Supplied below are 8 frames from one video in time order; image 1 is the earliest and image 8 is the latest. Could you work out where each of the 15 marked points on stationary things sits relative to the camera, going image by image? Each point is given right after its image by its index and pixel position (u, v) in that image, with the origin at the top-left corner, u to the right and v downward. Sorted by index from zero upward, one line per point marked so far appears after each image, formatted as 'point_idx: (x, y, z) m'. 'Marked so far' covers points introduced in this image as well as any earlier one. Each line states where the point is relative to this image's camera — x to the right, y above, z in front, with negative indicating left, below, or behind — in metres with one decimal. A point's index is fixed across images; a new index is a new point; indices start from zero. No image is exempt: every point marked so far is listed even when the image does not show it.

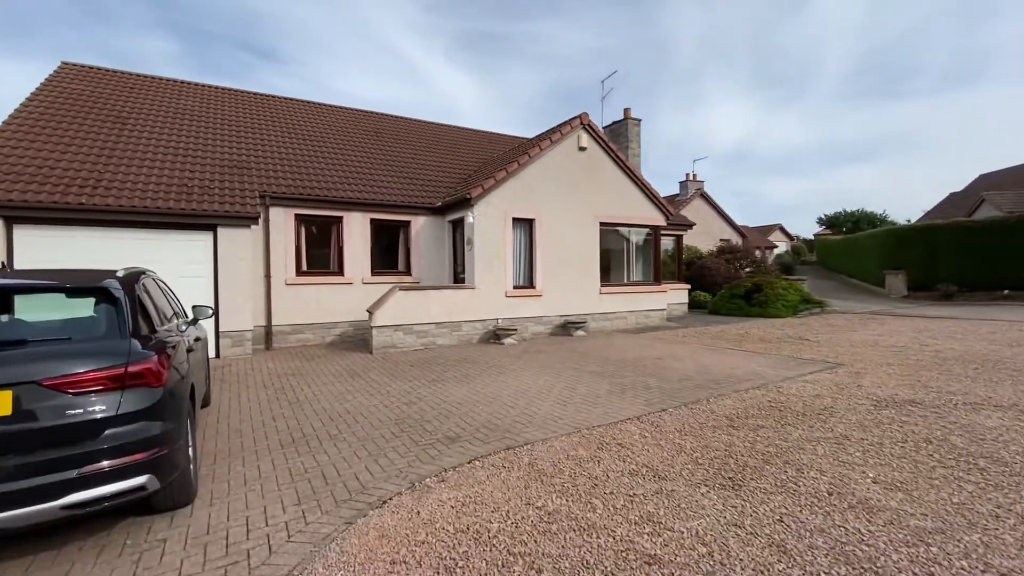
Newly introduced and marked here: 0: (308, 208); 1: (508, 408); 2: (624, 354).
0: (-4.7, +1.9, +11.1) m
1: (0.0, -1.5, +6.2) m
2: (+2.3, -1.3, +9.7) m
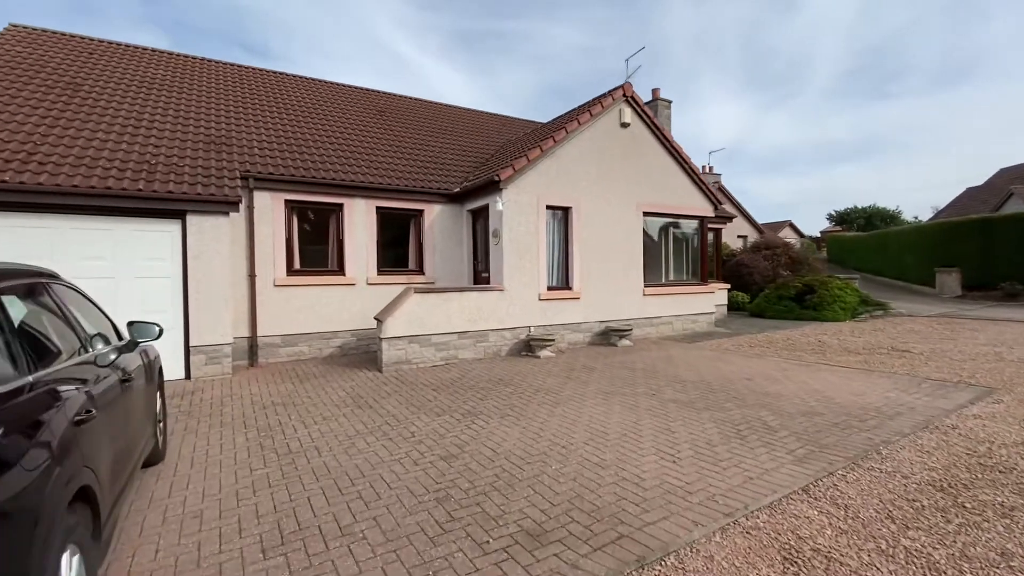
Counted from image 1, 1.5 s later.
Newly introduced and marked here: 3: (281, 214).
0: (-4.0, +1.8, +9.1) m
1: (+0.7, -1.6, +4.3) m
2: (+3.0, -1.4, +7.8) m
3: (-4.3, +1.4, +9.0) m
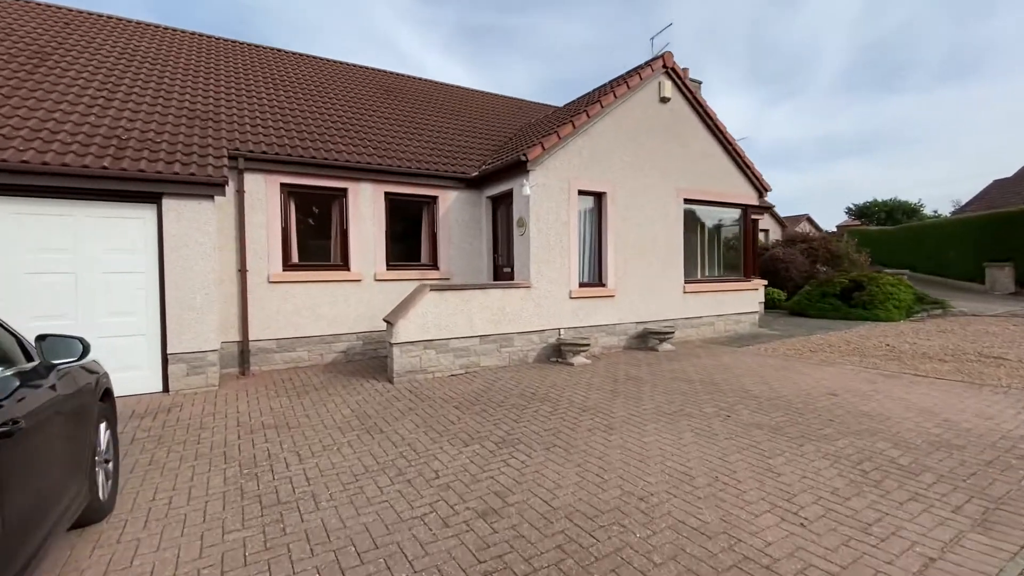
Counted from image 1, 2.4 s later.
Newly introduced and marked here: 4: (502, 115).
0: (-3.5, +1.9, +7.9) m
1: (+1.2, -1.6, +3.1) m
2: (+3.5, -1.3, +6.6) m
3: (-3.8, +1.4, +7.8) m
4: (-0.3, +5.0, +13.8) m
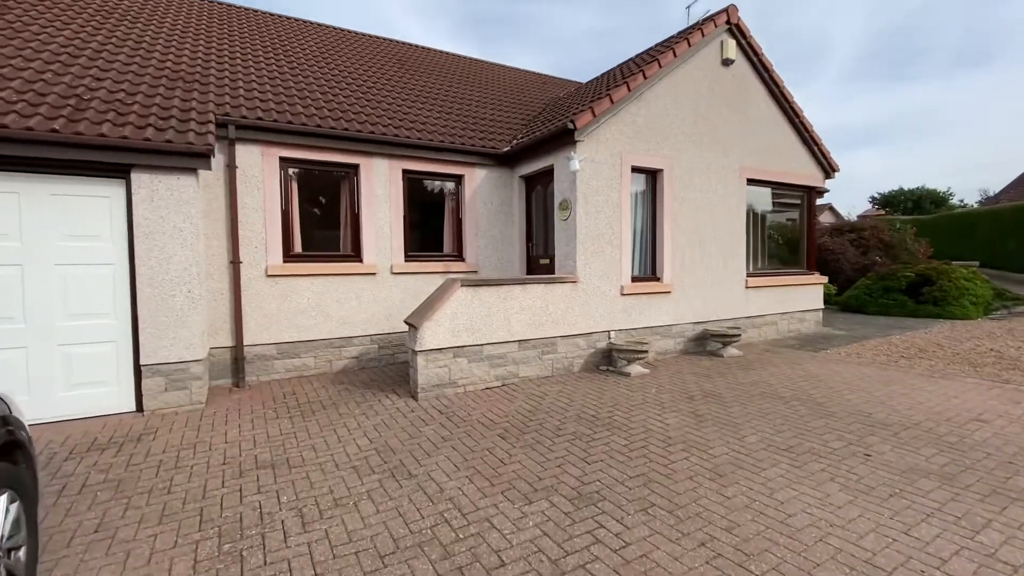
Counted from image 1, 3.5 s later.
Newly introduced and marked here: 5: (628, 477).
0: (-2.9, +2.0, +6.6) m
1: (+1.7, -1.6, +1.8) m
2: (+4.1, -1.3, +5.3) m
3: (-3.2, +1.5, +6.5) m
4: (+0.4, +5.1, +12.4) m
5: (+0.9, -1.5, +3.8) m
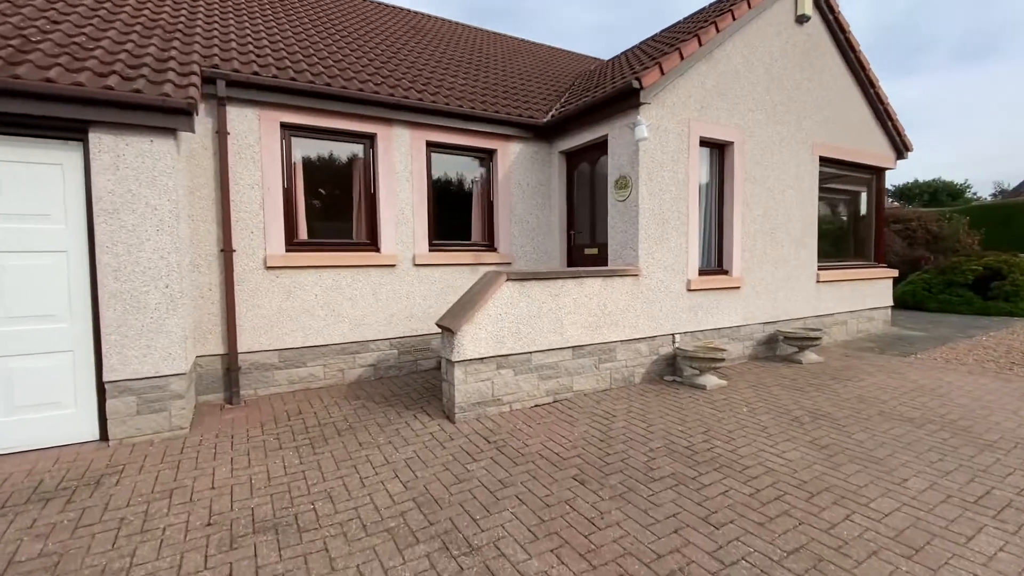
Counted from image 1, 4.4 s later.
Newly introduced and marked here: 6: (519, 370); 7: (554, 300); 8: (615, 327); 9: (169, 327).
0: (-2.3, +2.0, +5.5) m
1: (+2.3, -1.6, +0.7) m
2: (+4.7, -1.2, +4.2) m
3: (-2.6, +1.6, +5.3) m
4: (+1.0, +5.3, +11.2) m
5: (+1.5, -1.5, +2.7) m
6: (+0.1, -0.8, +4.9) m
7: (+0.4, -0.1, +5.1) m
8: (+1.2, -0.5, +5.5) m
9: (-3.1, -0.3, +4.3) m
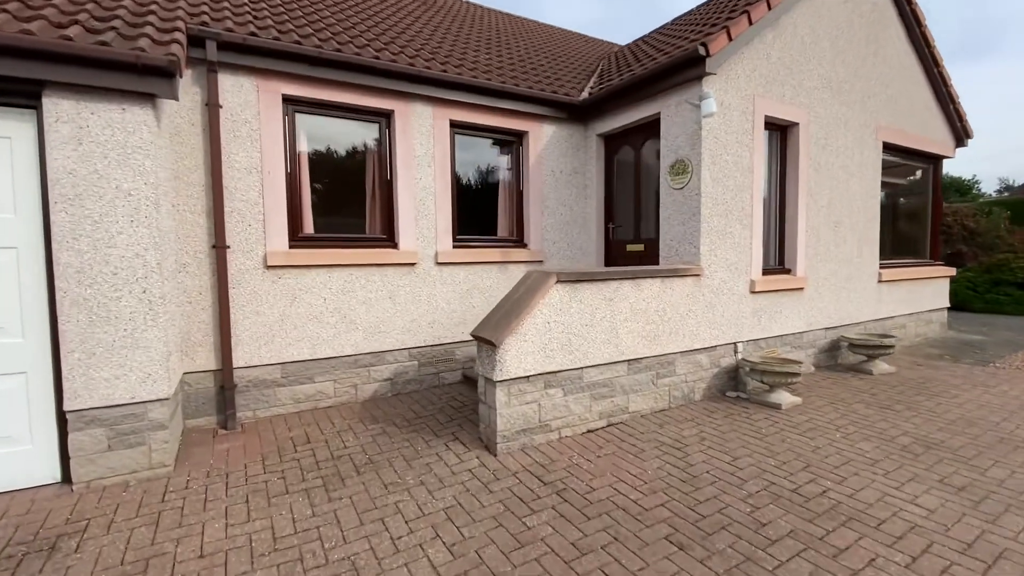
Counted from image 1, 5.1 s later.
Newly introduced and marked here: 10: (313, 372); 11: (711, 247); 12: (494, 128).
0: (-1.9, +2.0, +4.6) m
1: (+2.8, -1.7, -0.1) m
2: (+5.1, -1.3, +3.4) m
3: (-2.2, +1.5, +4.5) m
4: (+1.3, +5.3, +10.4) m
5: (+1.9, -1.5, +1.9) m
6: (+0.5, -0.9, +4.1) m
7: (+0.9, -0.2, +4.3) m
8: (+1.6, -0.5, +4.7) m
9: (-2.7, -0.4, +3.5) m
10: (-2.0, -0.8, +4.7) m
11: (+2.0, +0.4, +4.9) m
12: (-0.2, +1.9, +5.7) m
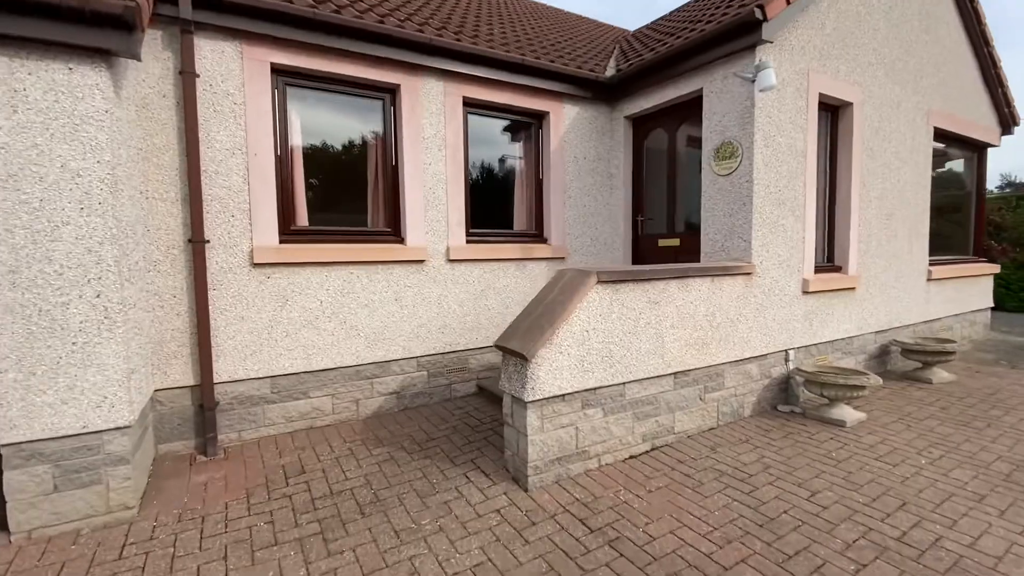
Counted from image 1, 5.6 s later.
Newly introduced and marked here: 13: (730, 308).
0: (-1.7, +2.0, +4.0) m
1: (+3.0, -1.7, -0.7) m
2: (+5.3, -1.3, +2.8) m
3: (-2.0, +1.5, +3.9) m
4: (+1.5, +5.3, +9.7) m
5: (+2.2, -1.5, +1.3) m
6: (+0.7, -0.9, +3.5) m
7: (+1.1, -0.2, +3.7) m
8: (+1.8, -0.5, +4.1) m
9: (-2.4, -0.4, +2.9) m
10: (-1.7, -0.8, +4.1) m
11: (+2.3, +0.4, +4.3) m
12: (0.0, +1.9, +5.0) m
13: (+1.9, -0.2, +4.1) m
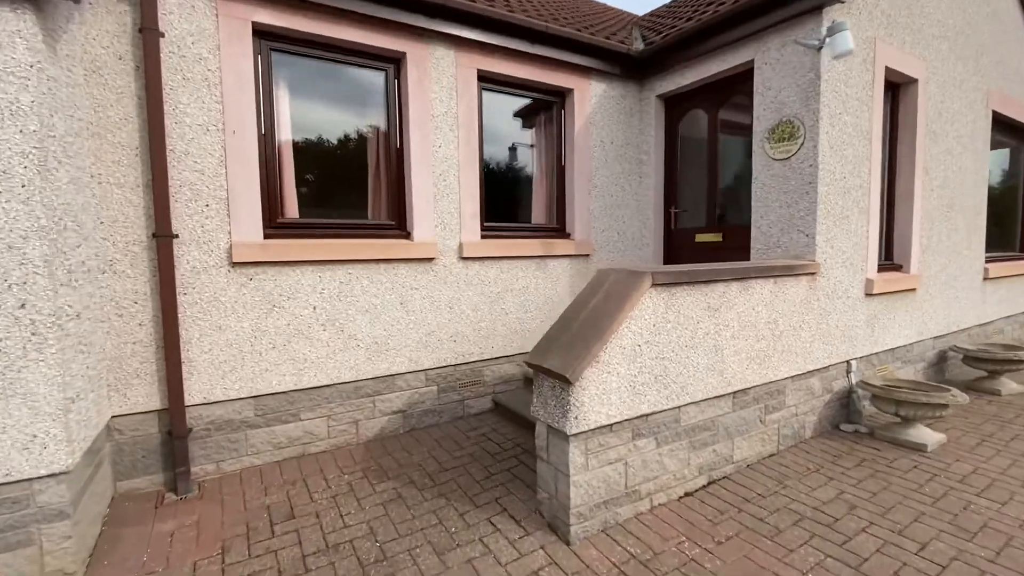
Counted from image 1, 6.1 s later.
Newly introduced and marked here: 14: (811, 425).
0: (-1.5, +2.0, +3.3) m
1: (+3.3, -1.7, -1.3) m
2: (+5.5, -1.3, +2.3) m
3: (-1.8, +1.5, +3.2) m
4: (+1.7, +5.3, +9.1) m
5: (+2.4, -1.6, +0.7) m
6: (+0.9, -0.9, +2.9) m
7: (+1.3, -0.2, +3.1) m
8: (+2.0, -0.5, +3.5) m
9: (-2.2, -0.4, +2.2) m
10: (-1.5, -0.9, +3.5) m
11: (+2.4, +0.4, +3.7) m
12: (+0.2, +1.9, +4.4) m
13: (+2.1, -0.2, +3.5) m
14: (+2.4, -1.1, +3.8) m
